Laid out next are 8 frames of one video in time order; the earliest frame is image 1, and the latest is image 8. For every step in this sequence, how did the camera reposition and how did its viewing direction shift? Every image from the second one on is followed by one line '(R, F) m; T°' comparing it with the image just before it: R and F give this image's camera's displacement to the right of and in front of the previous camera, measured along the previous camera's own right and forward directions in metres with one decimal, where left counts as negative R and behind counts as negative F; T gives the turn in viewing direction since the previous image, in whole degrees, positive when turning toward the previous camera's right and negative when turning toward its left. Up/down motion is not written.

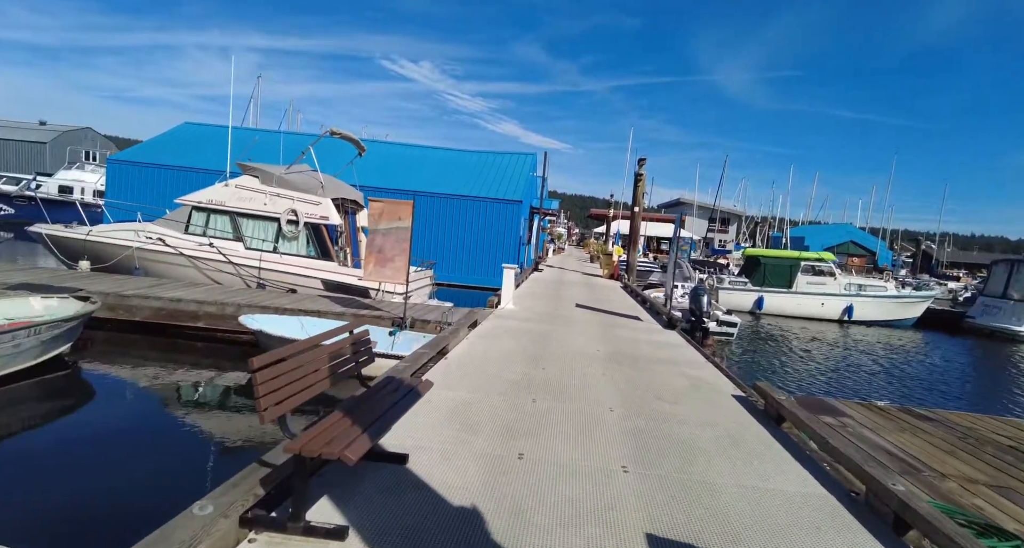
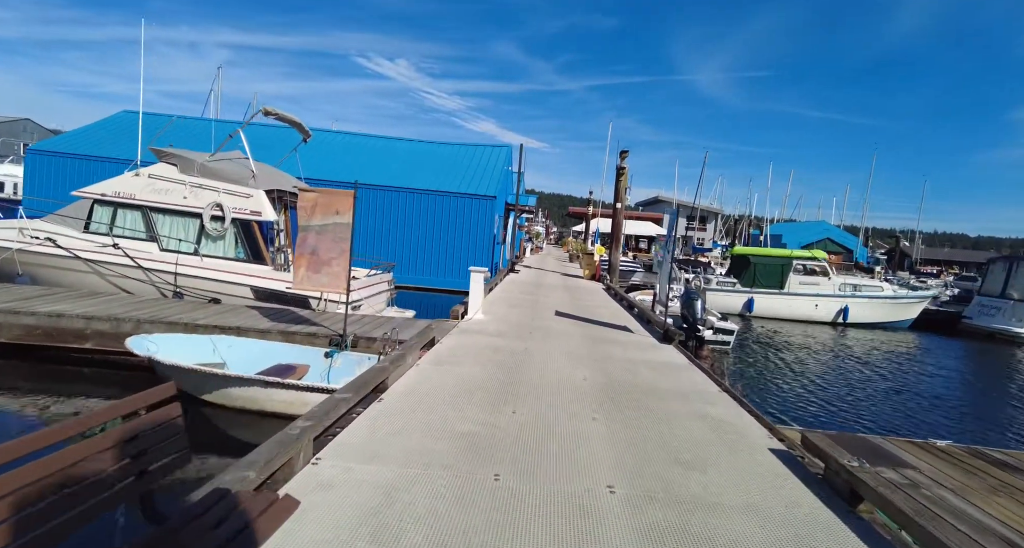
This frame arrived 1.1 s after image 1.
(+0.2, +1.8) m; +2°
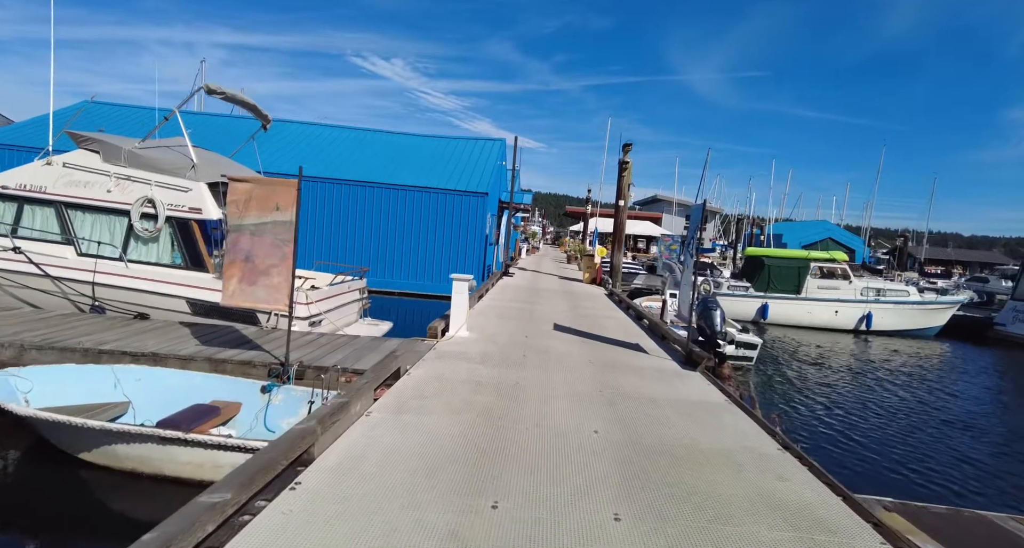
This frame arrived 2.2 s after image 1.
(+0.1, +1.7) m; 0°
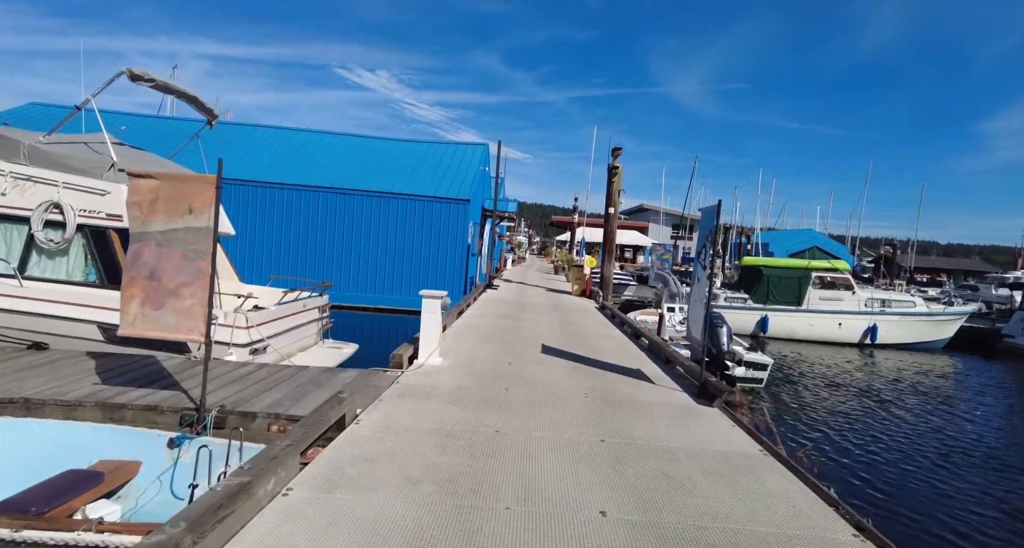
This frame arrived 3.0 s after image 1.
(+0.1, +1.3) m; +1°
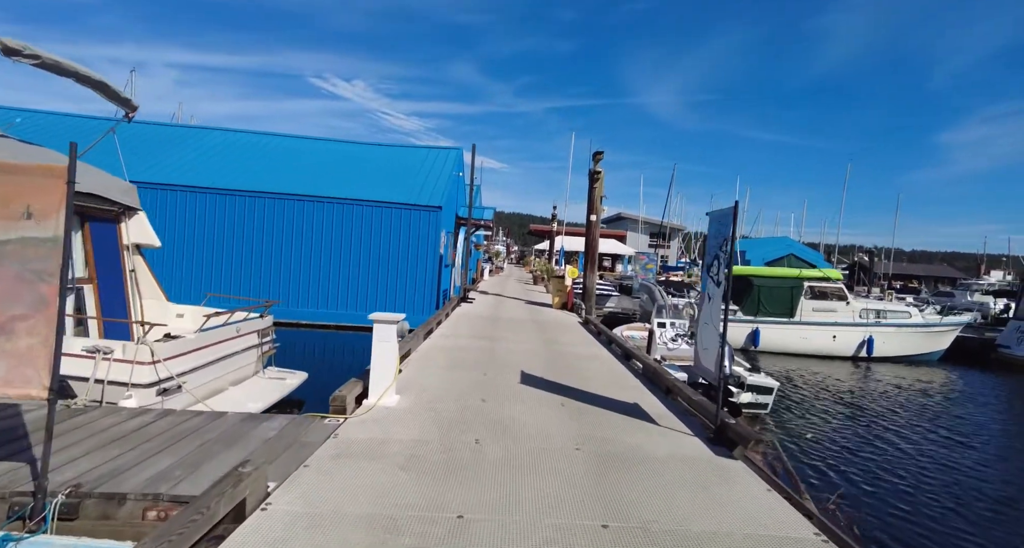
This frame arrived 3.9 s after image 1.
(+0.1, +1.3) m; +2°
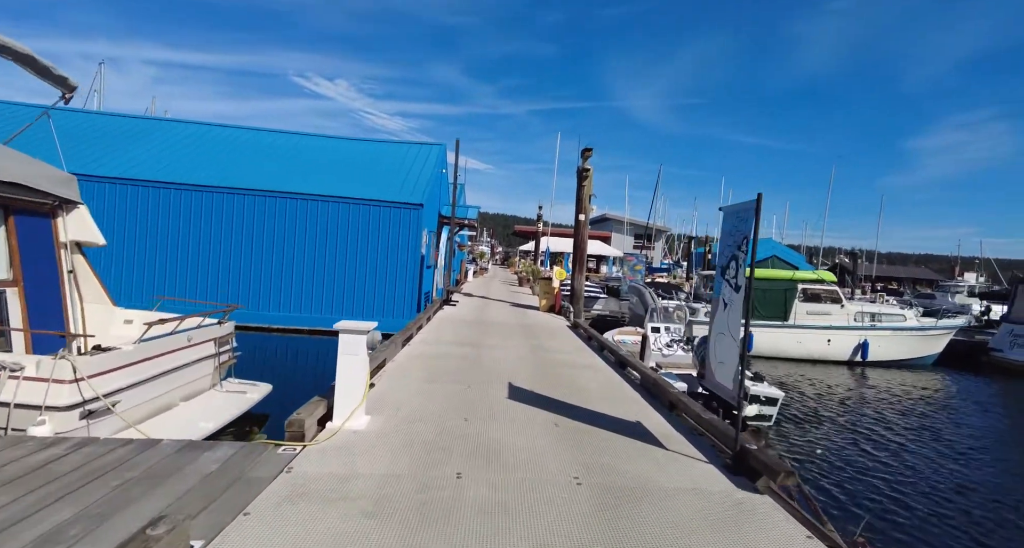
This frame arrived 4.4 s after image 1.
(0.0, +0.8) m; +2°
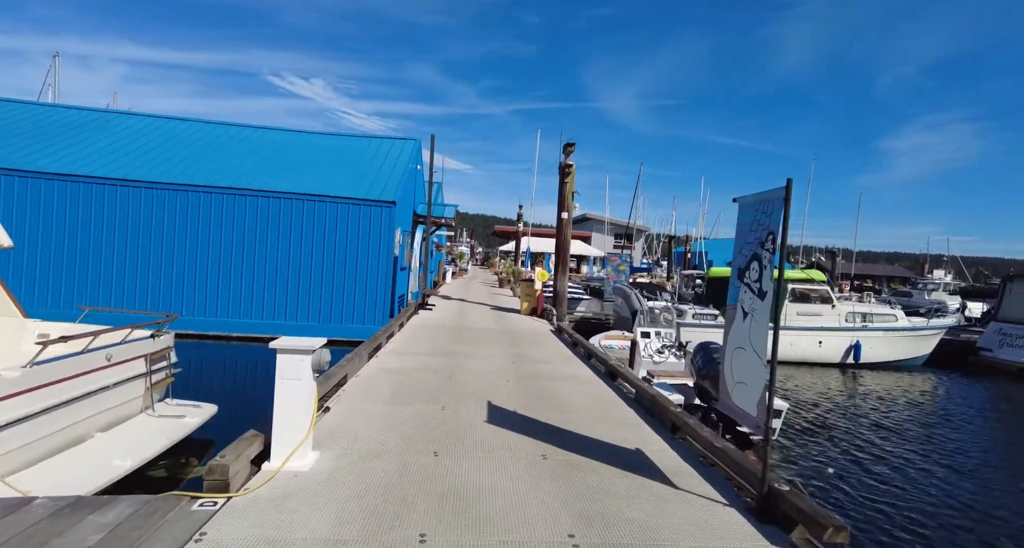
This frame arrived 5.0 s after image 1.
(0.0, +0.9) m; +2°
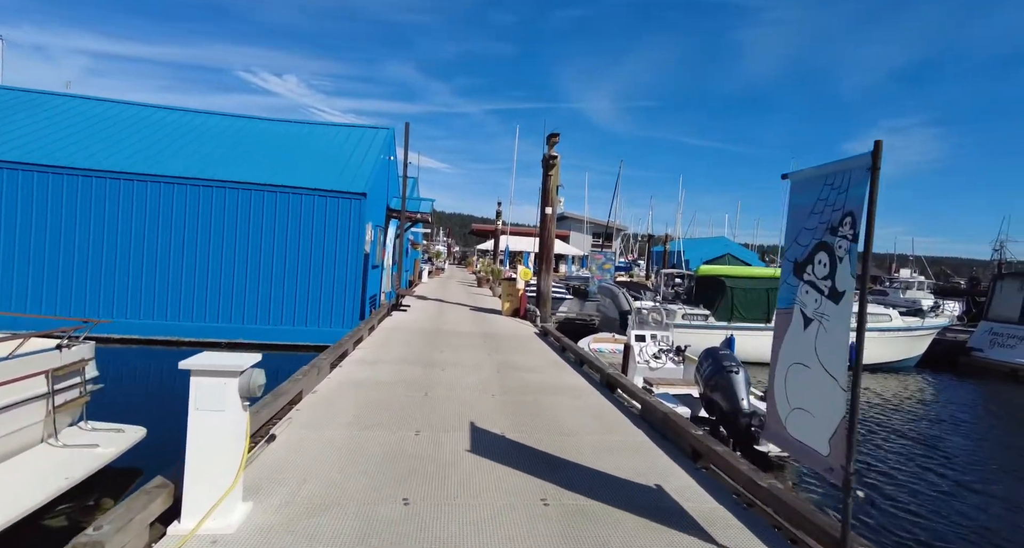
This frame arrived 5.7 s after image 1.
(-0.1, +1.0) m; +2°
